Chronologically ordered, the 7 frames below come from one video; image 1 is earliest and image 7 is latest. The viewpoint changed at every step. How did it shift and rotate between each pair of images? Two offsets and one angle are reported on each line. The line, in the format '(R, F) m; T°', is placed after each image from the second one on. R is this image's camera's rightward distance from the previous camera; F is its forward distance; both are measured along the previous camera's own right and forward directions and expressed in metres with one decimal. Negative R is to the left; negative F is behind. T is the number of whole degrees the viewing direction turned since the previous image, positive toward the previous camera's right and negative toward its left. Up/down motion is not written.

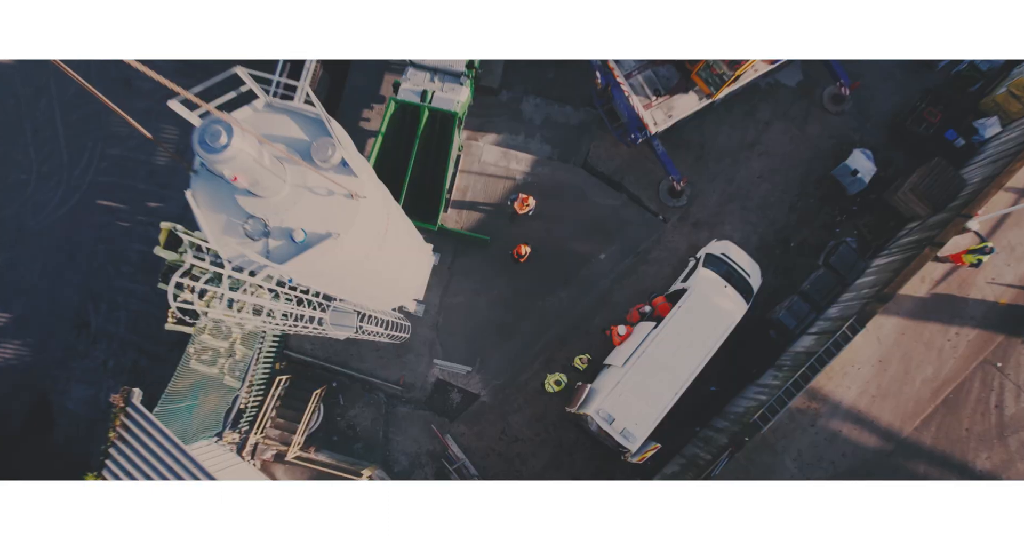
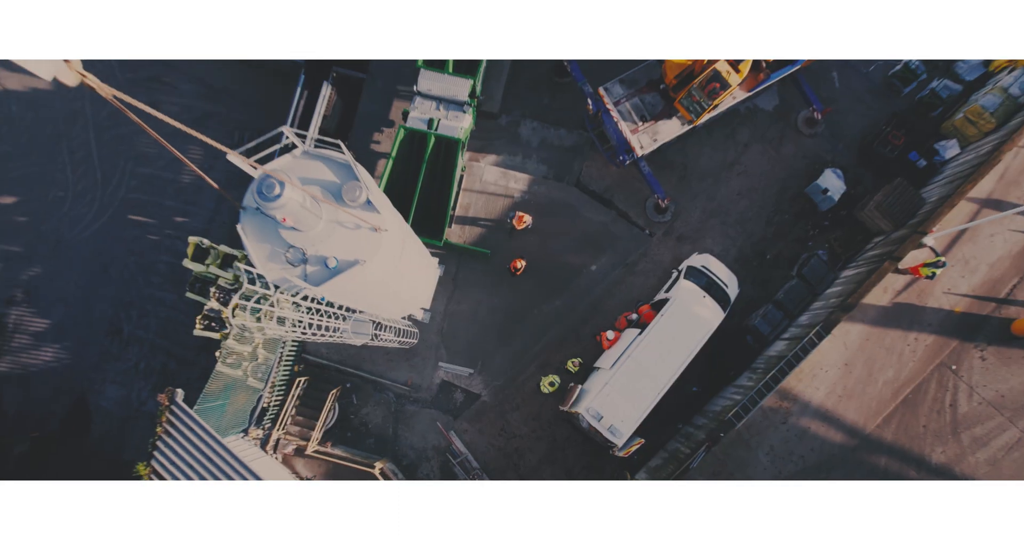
(0.0, -1.2) m; 0°
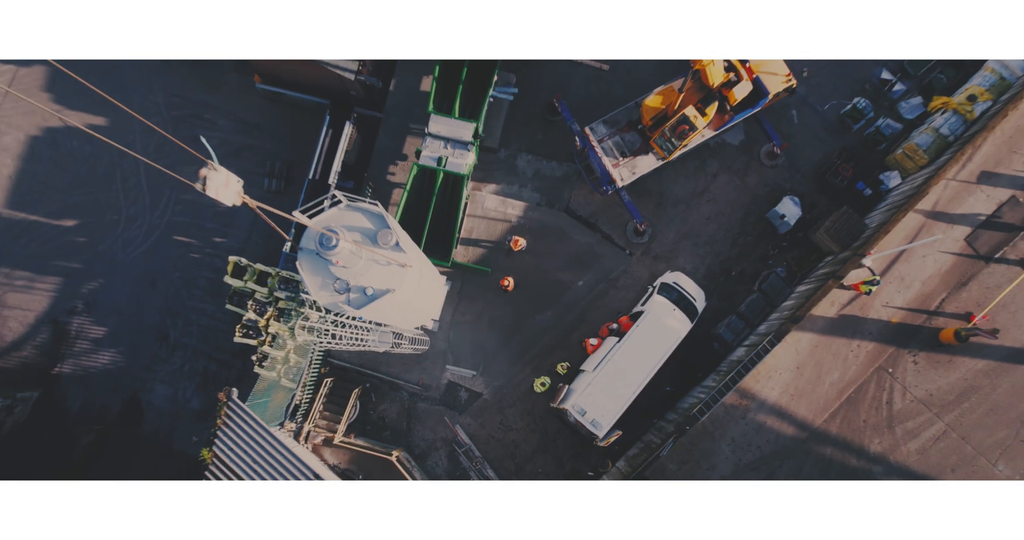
(+0.1, -2.2) m; 0°
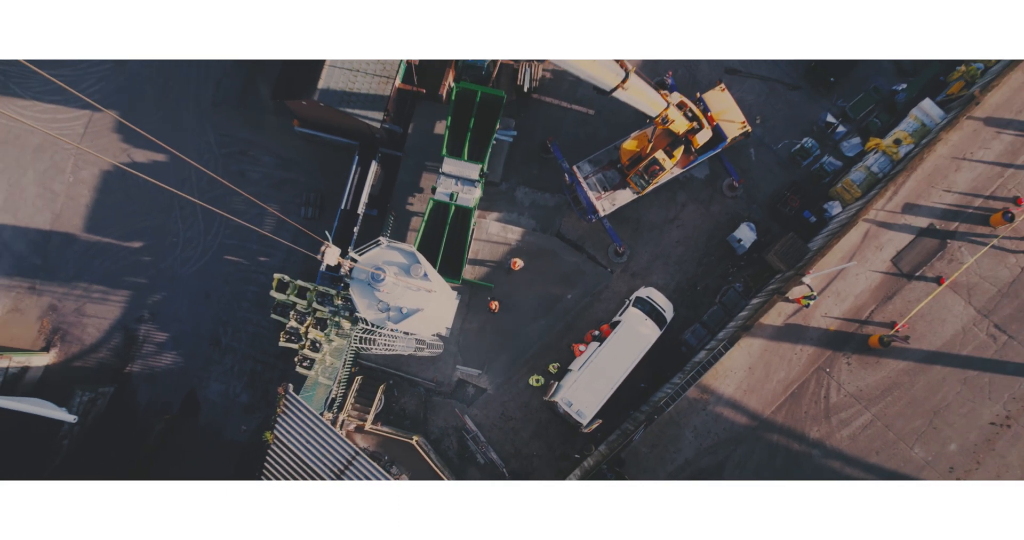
(+0.1, -3.2) m; 0°
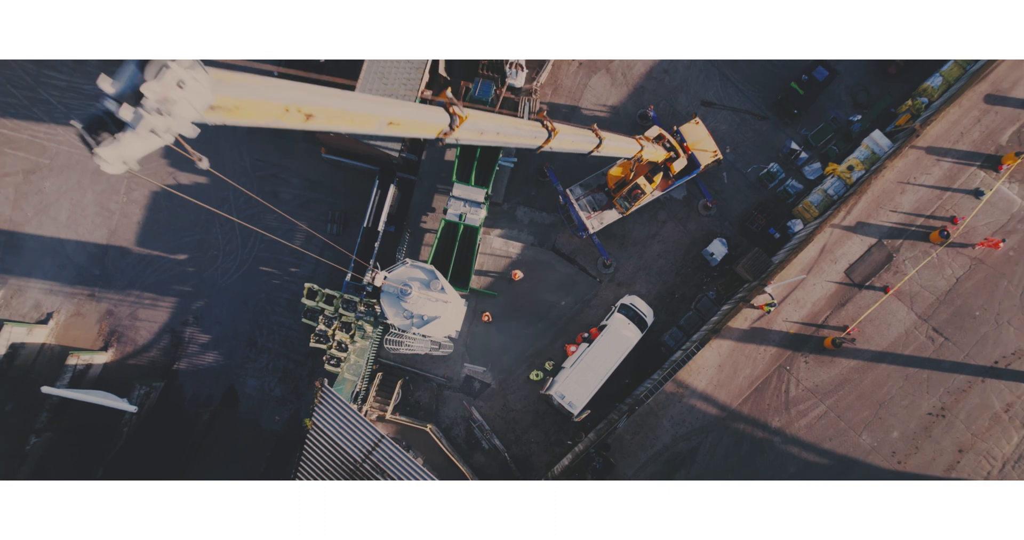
(0.0, -2.9) m; 0°
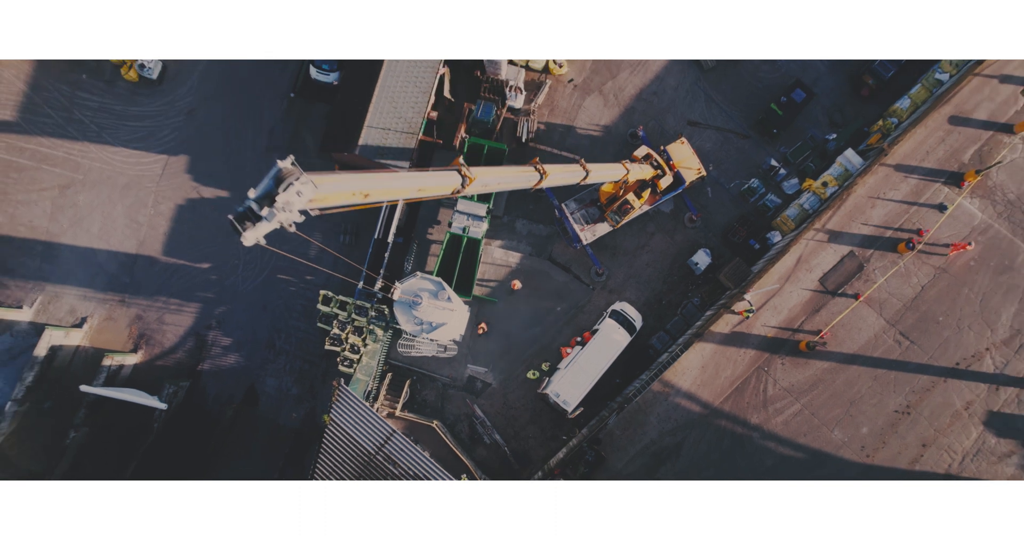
(+0.1, -1.9) m; 0°
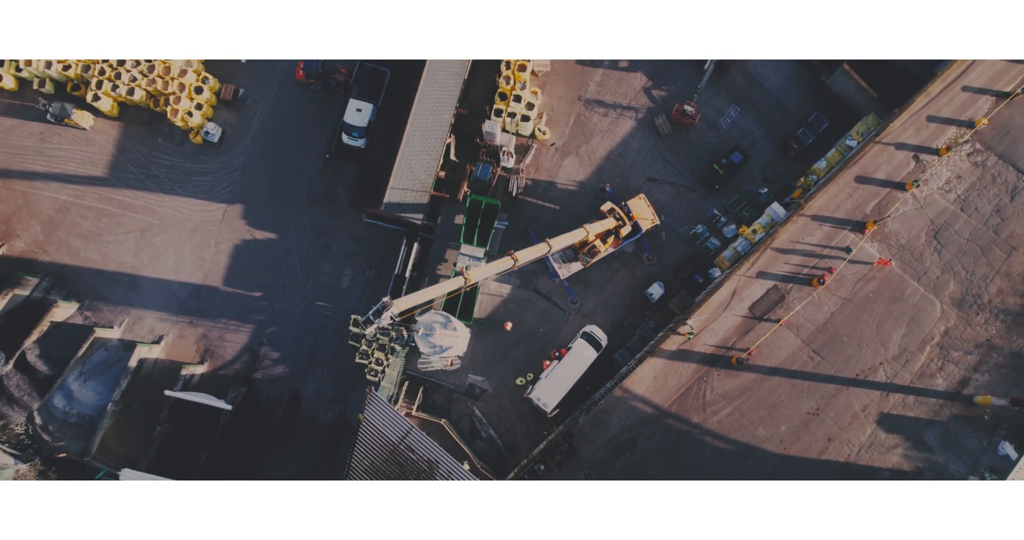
(+0.7, -6.3) m; 0°
